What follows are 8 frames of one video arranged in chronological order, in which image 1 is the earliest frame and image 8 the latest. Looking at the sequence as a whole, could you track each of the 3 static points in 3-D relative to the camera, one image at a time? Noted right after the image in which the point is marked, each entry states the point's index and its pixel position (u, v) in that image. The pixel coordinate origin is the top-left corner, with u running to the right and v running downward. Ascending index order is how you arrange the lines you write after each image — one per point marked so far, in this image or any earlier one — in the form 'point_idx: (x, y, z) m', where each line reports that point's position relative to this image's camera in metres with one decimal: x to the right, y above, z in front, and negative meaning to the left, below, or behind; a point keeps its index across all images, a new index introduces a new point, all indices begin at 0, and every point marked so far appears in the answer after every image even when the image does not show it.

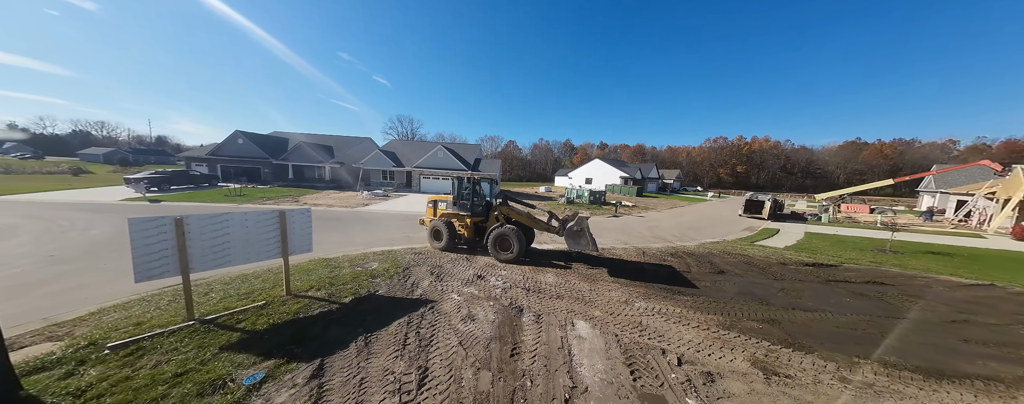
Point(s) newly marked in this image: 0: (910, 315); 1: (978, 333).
0: (+10.2, -2.4, +6.2) m
1: (+10.3, -2.5, +5.4) m
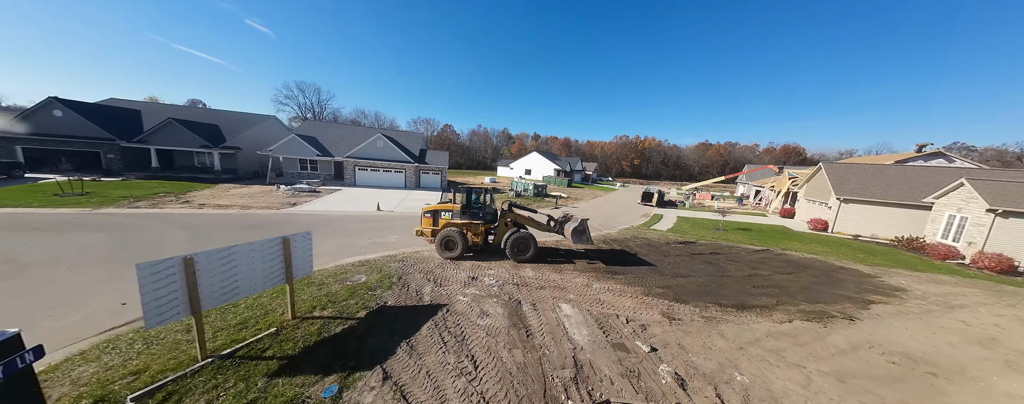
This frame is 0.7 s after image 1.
0: (+9.5, -2.6, +10.5) m
1: (+9.8, -2.7, +9.7) m
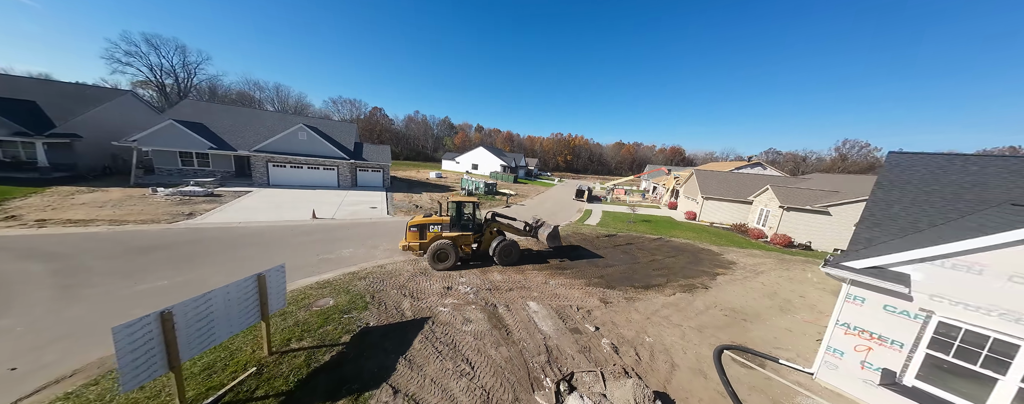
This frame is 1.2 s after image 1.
0: (+7.3, -2.8, +13.8) m
1: (+7.8, -3.0, +13.2) m
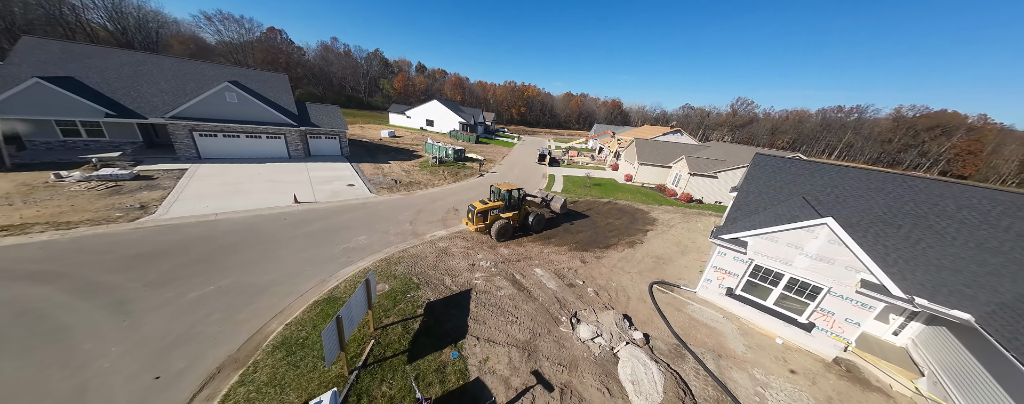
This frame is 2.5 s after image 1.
0: (+6.4, -1.1, +17.9) m
1: (+7.0, -1.3, +17.4) m
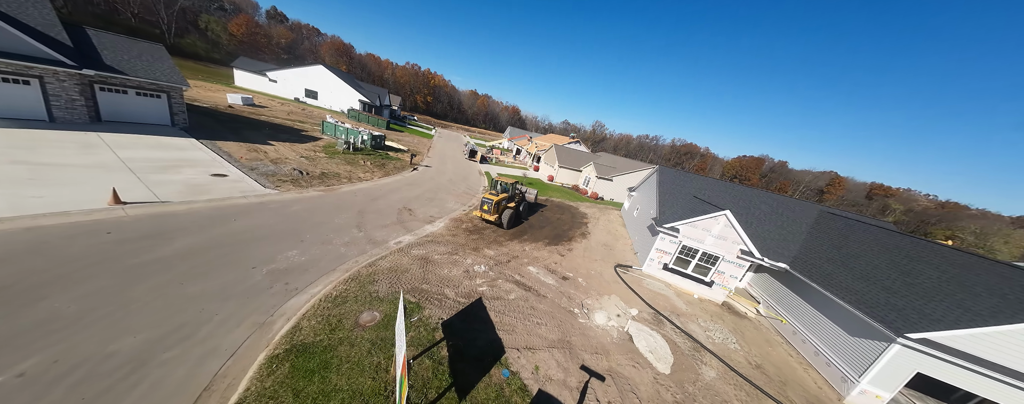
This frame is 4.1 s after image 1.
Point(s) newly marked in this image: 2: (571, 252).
0: (+2.7, -0.8, +19.4) m
1: (+3.5, -1.1, +19.2) m
2: (+3.1, -2.8, +13.4) m
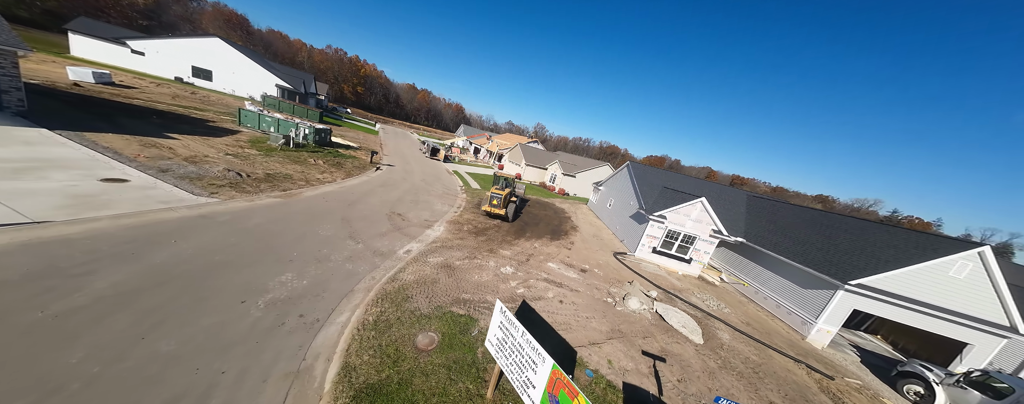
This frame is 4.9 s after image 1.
0: (+1.4, -0.5, +19.5) m
1: (+2.3, -0.8, +19.4) m
2: (+3.3, -2.5, +13.7) m
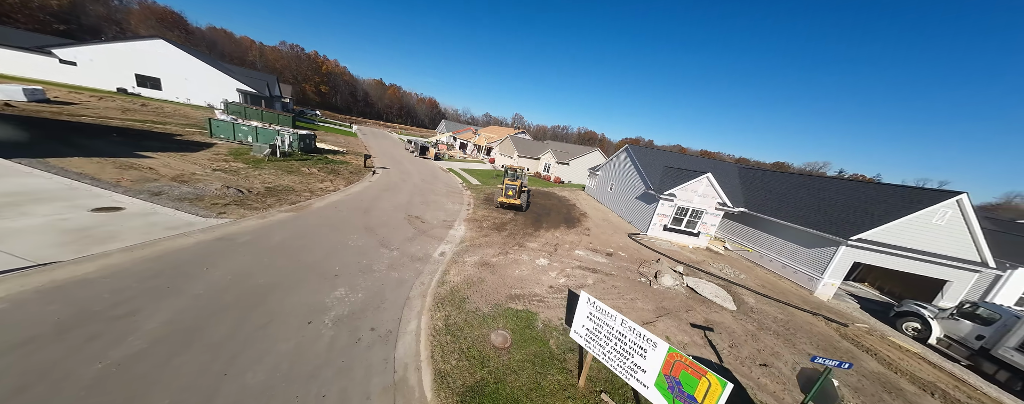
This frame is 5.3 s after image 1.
0: (+2.0, +0.2, +19.5) m
1: (+2.8, +0.1, +19.6) m
2: (+4.4, -1.7, +14.0) m
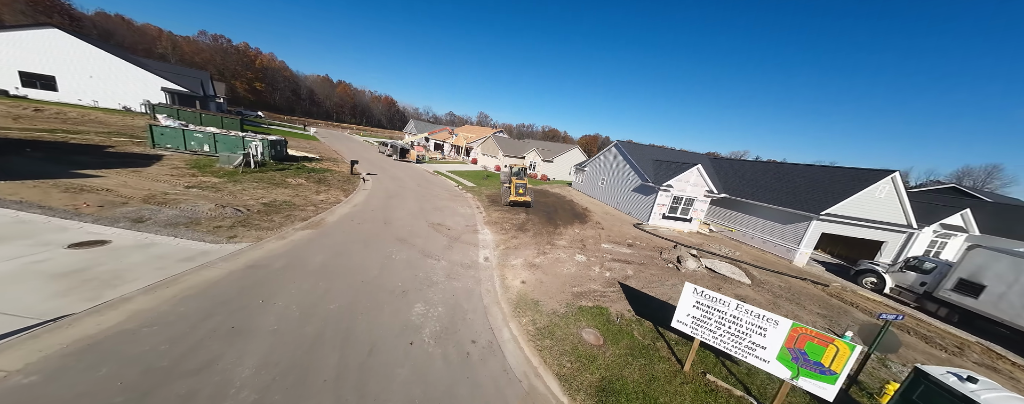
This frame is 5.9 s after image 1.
0: (+2.1, +0.4, +19.9) m
1: (+2.9, +0.3, +20.0) m
2: (+5.3, -1.4, +14.8) m
